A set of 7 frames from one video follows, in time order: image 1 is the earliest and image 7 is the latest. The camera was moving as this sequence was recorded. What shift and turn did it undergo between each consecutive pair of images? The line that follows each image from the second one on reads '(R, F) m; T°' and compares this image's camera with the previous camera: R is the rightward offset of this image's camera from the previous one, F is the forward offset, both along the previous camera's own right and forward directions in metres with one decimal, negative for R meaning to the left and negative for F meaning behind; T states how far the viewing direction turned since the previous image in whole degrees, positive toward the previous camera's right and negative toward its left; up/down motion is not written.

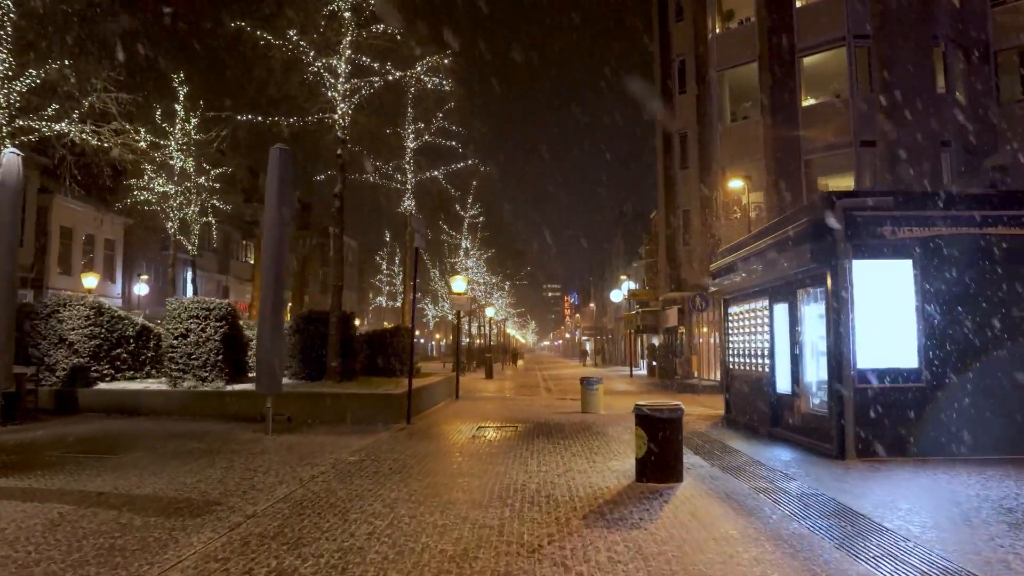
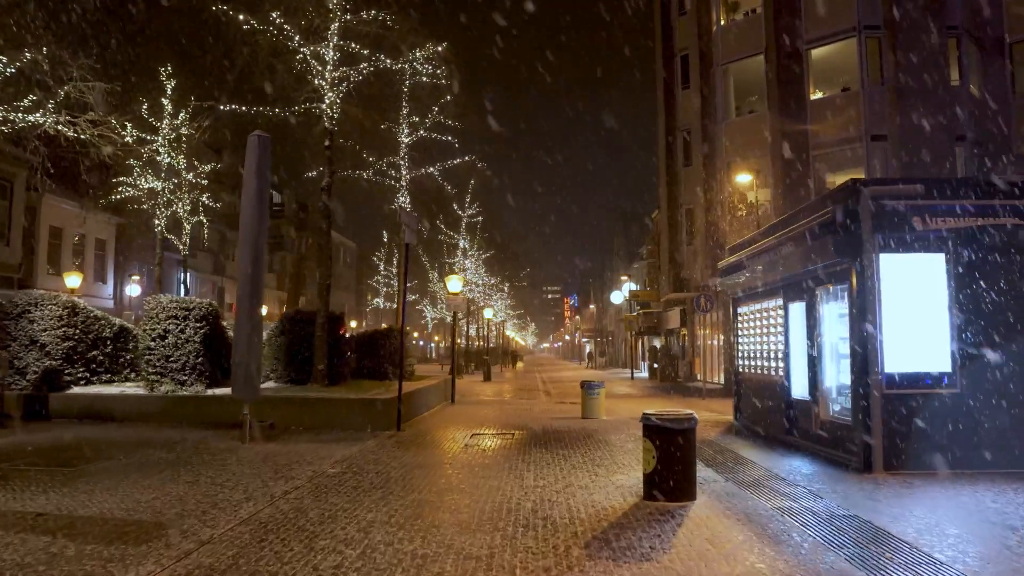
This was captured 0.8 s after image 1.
(+0.1, +0.9) m; 0°
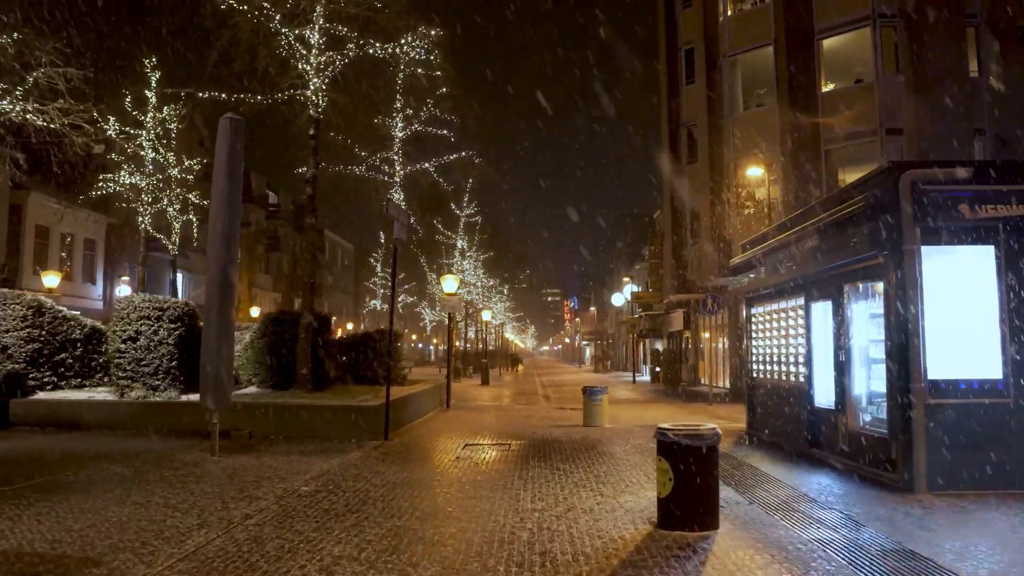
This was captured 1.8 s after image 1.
(+0.1, +1.0) m; 0°
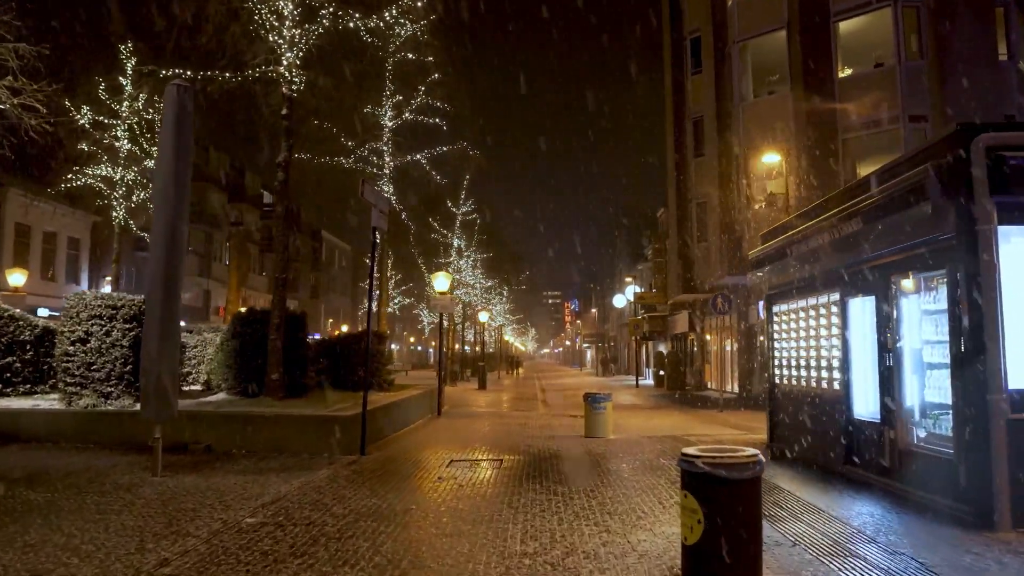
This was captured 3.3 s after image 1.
(+0.1, +1.5) m; 0°
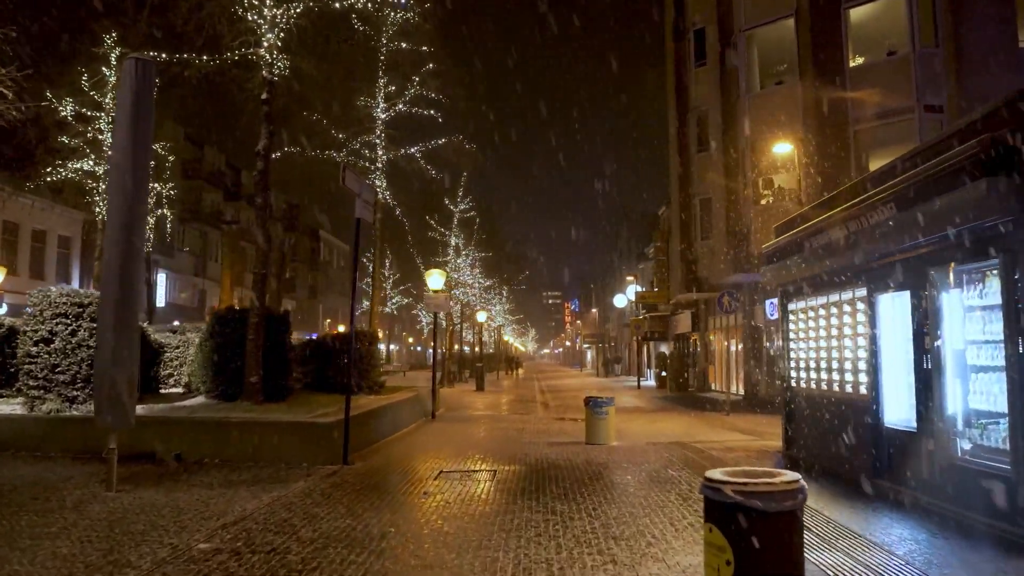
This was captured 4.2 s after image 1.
(+0.1, +0.9) m; 0°
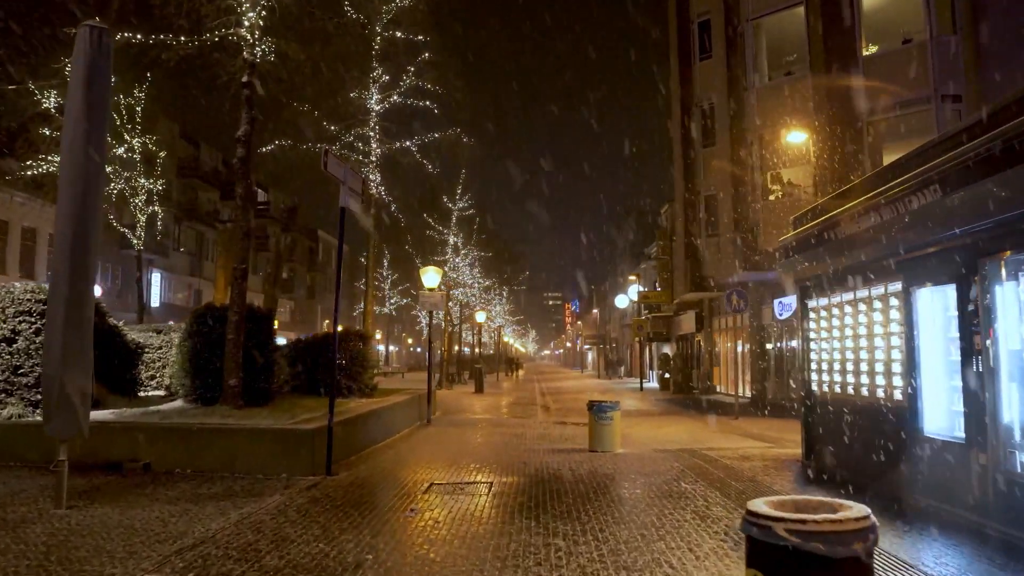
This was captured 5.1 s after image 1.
(0.0, +0.9) m; 0°
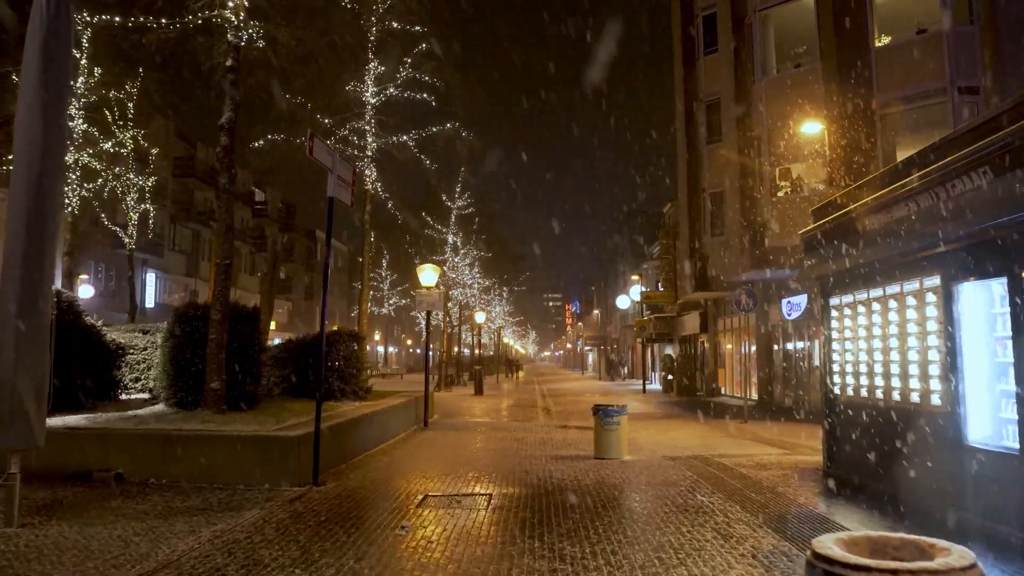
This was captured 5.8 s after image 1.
(0.0, +0.7) m; 0°
